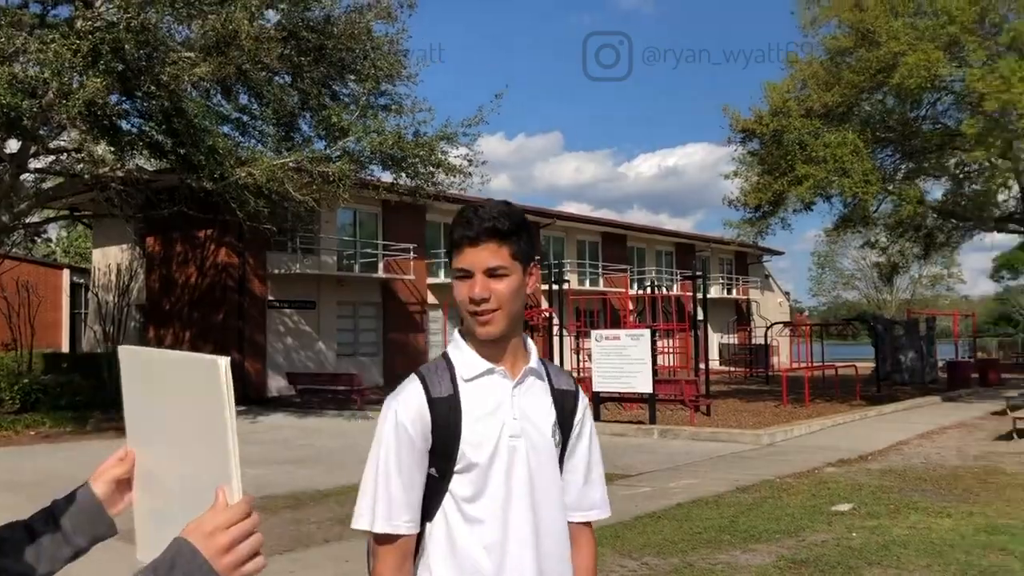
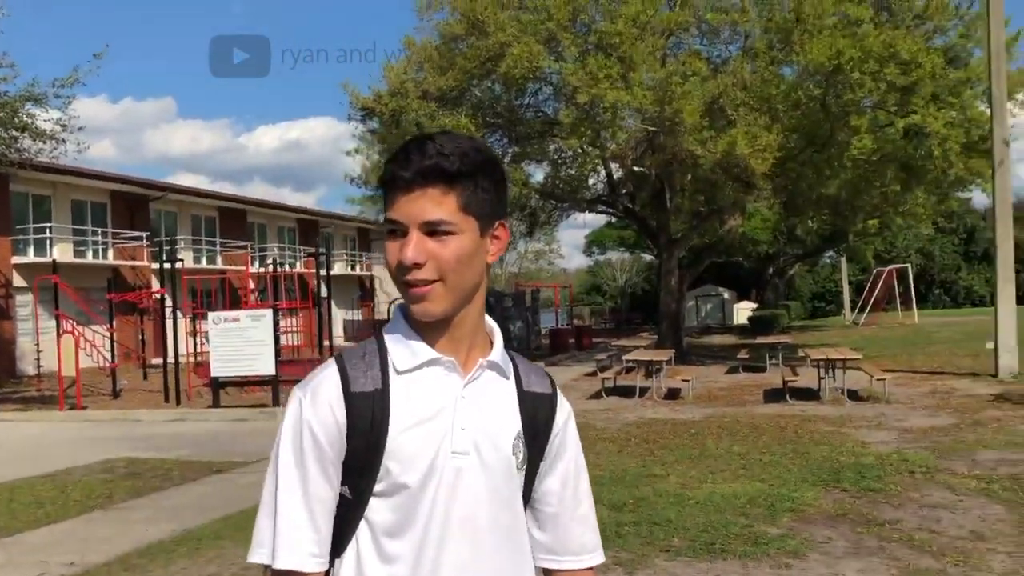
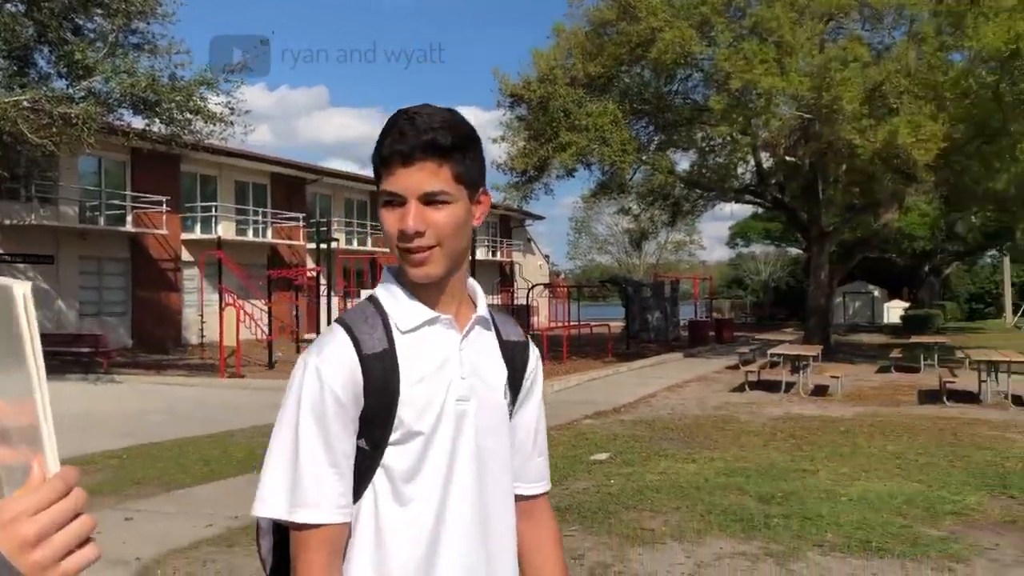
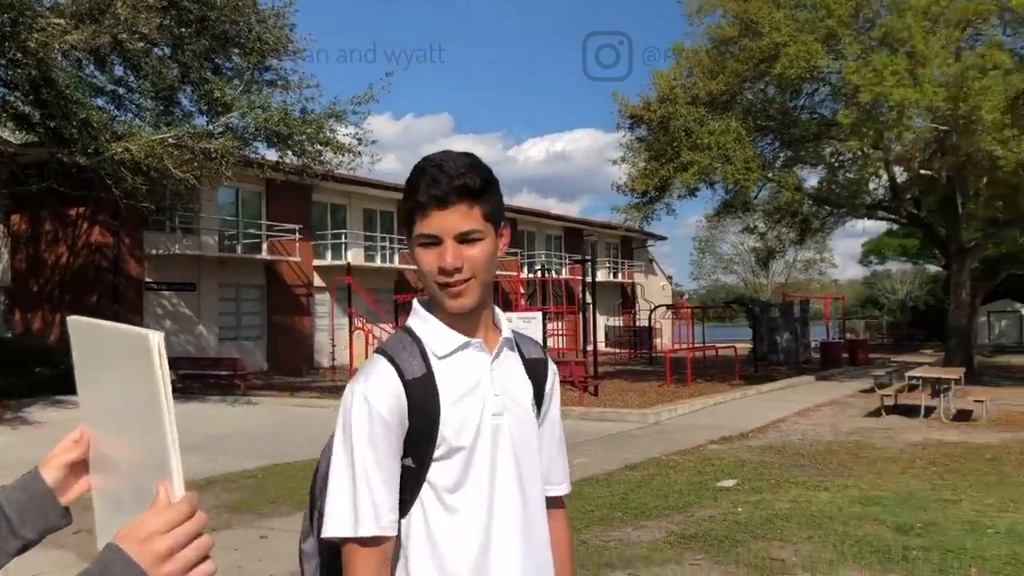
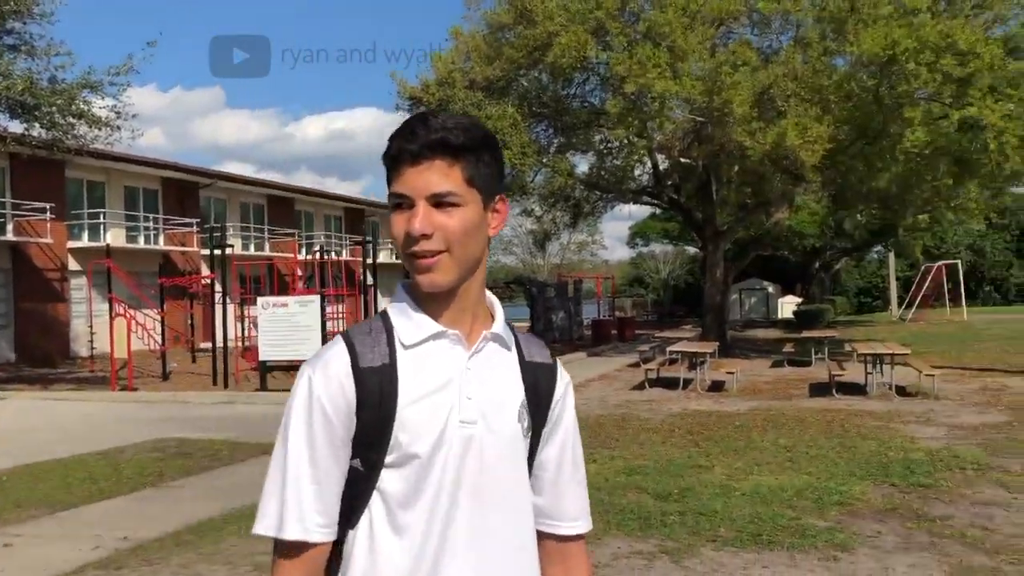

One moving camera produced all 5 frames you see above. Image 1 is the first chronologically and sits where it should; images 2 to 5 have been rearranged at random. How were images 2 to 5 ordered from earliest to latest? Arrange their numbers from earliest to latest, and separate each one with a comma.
4, 3, 5, 2
